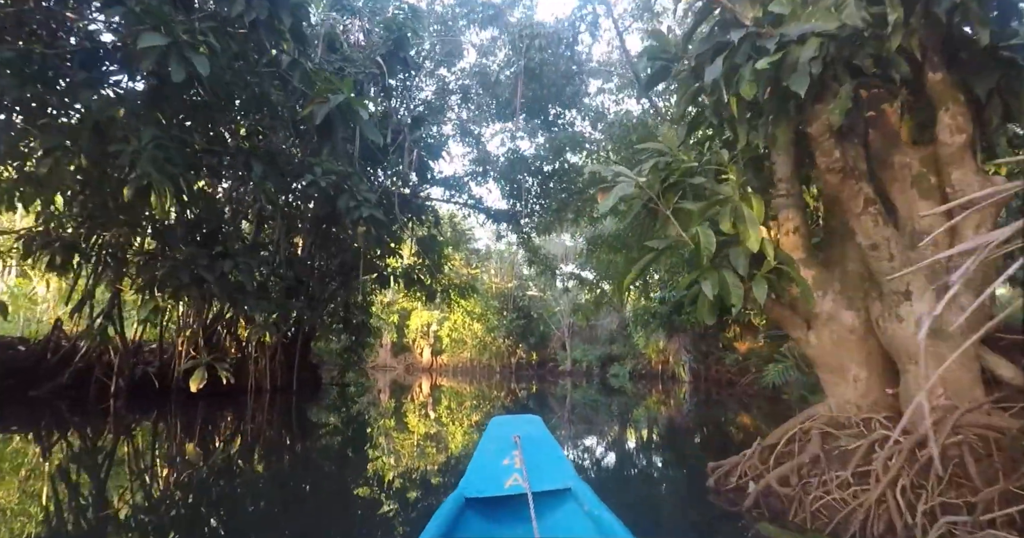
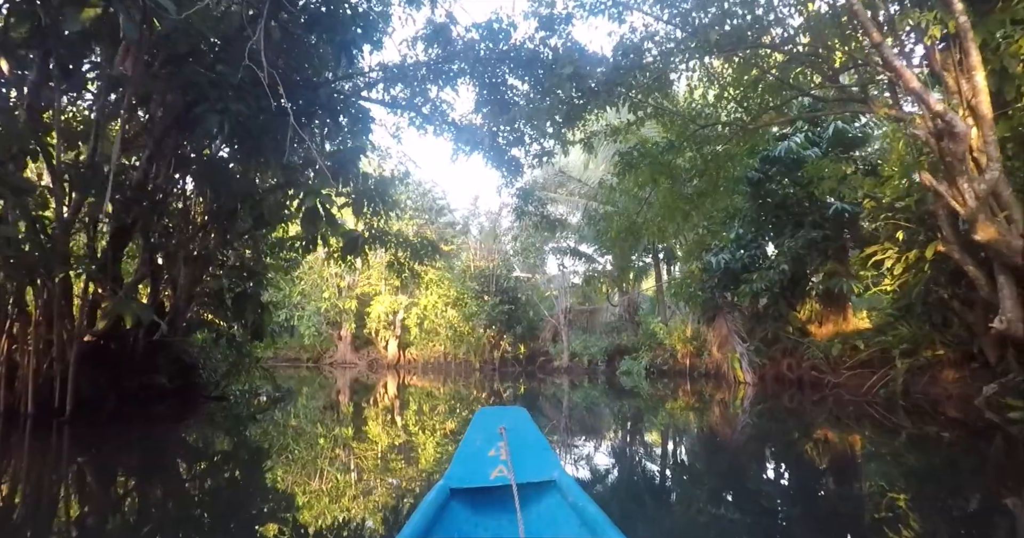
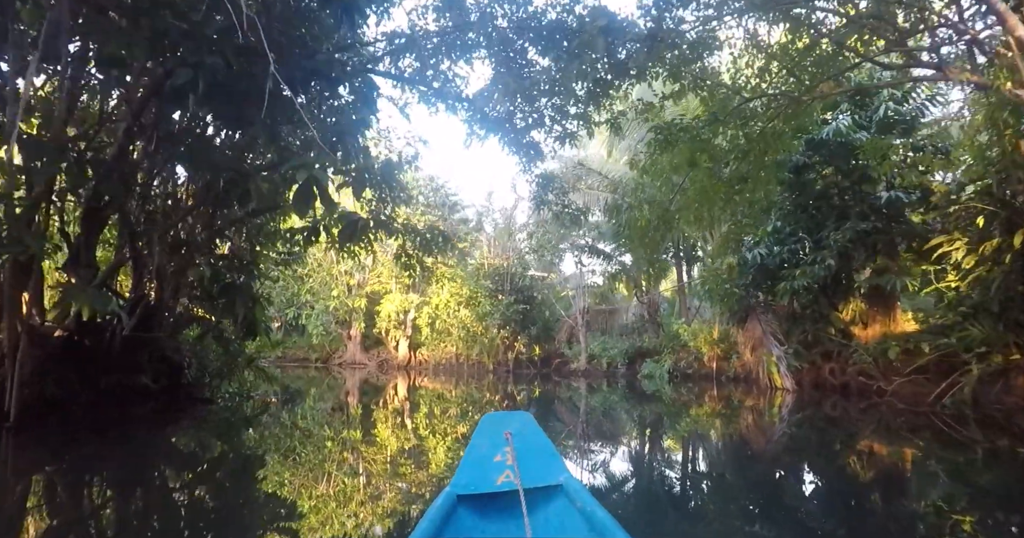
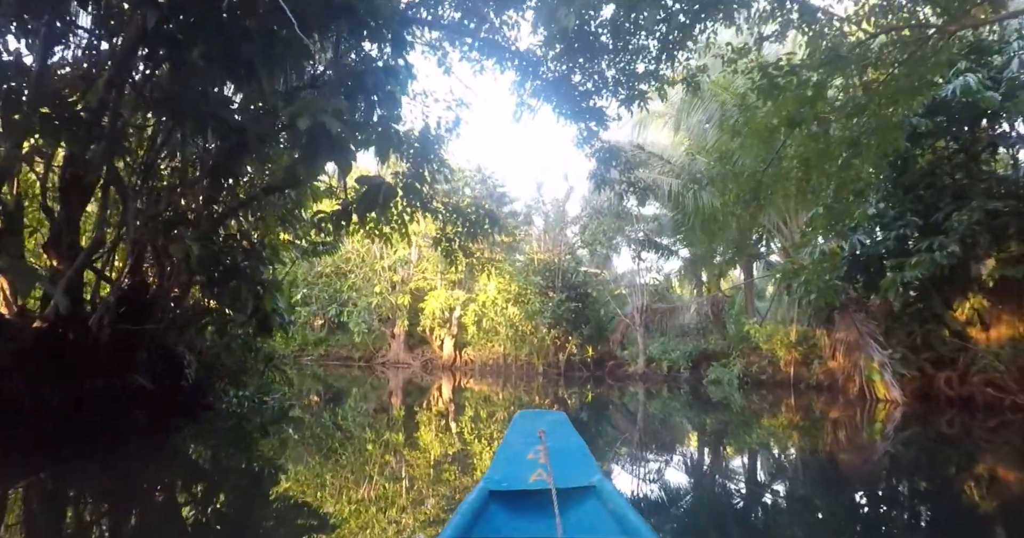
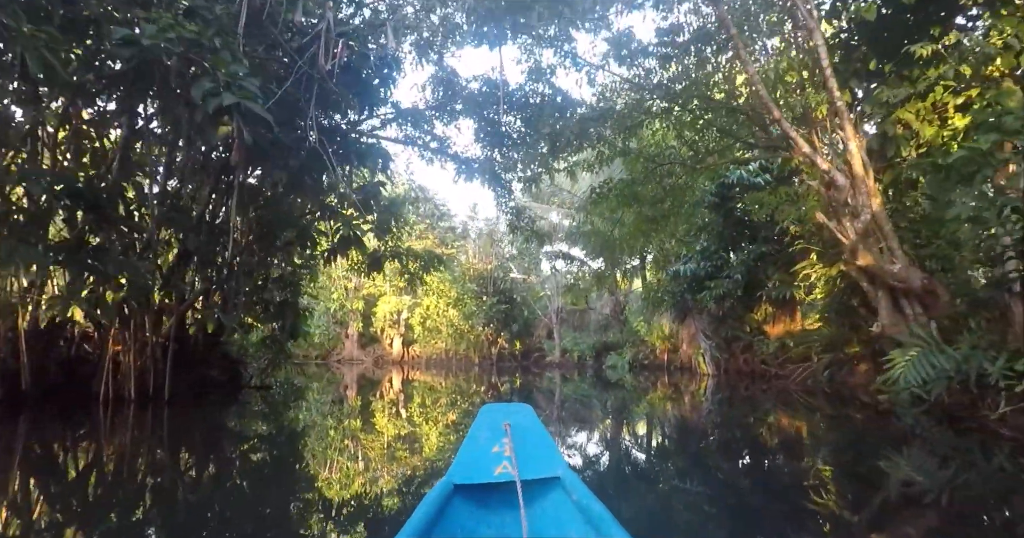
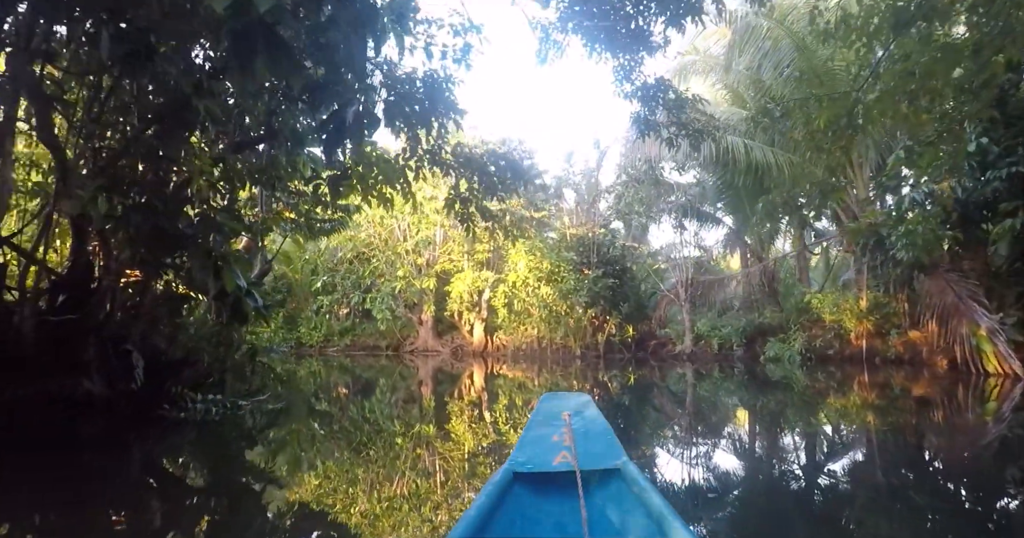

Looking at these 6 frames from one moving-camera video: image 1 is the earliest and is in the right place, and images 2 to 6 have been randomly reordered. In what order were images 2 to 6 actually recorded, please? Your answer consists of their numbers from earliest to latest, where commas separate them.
5, 2, 3, 4, 6
